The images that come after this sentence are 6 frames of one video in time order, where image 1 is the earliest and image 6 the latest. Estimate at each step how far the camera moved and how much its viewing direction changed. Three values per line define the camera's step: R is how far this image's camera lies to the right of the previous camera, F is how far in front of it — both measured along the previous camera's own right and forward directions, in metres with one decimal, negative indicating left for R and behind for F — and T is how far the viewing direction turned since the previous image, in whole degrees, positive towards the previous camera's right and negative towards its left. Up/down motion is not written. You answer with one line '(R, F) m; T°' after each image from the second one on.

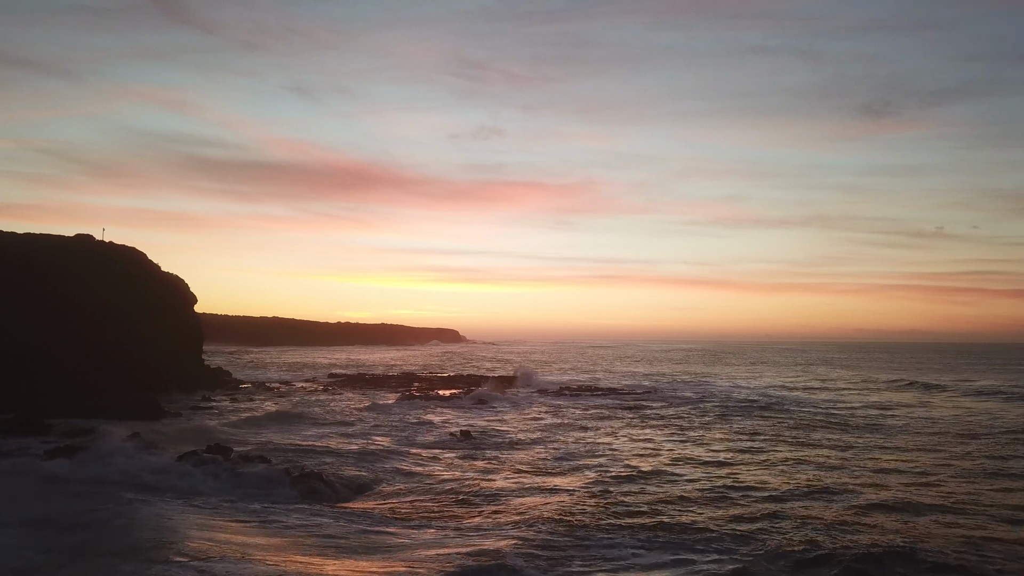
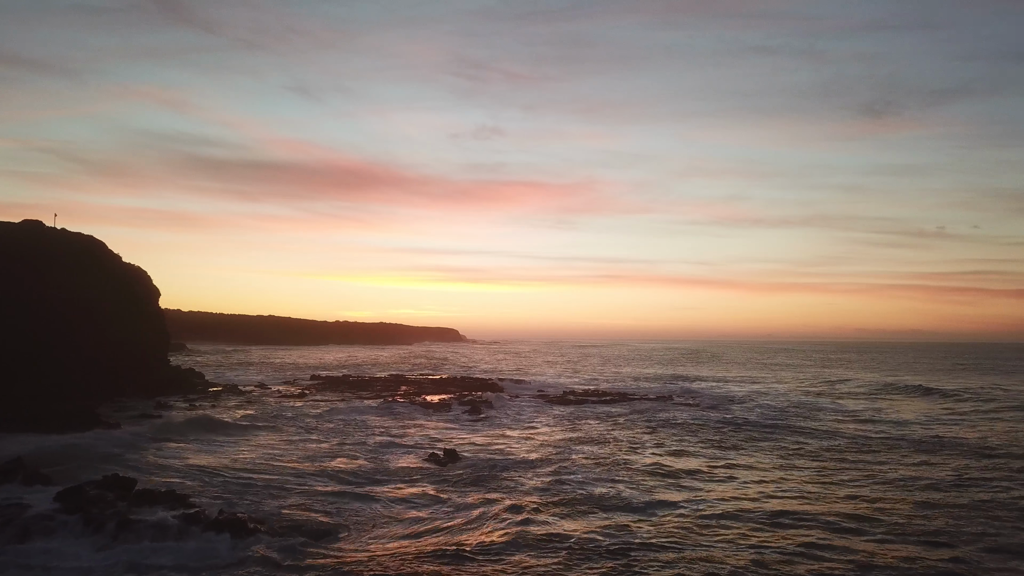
(+0.1, +3.2) m; 0°
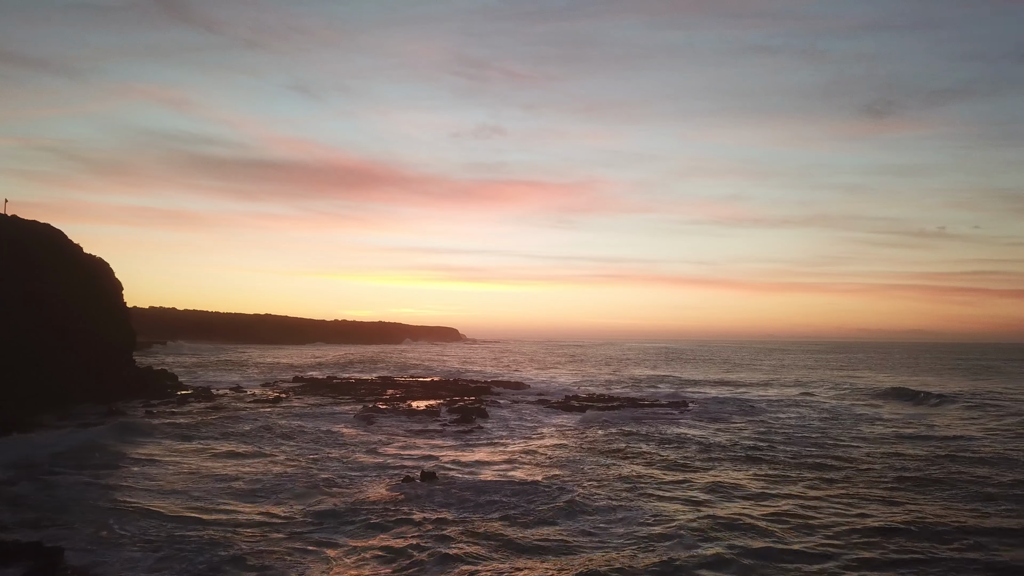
(+0.1, +2.7) m; 0°
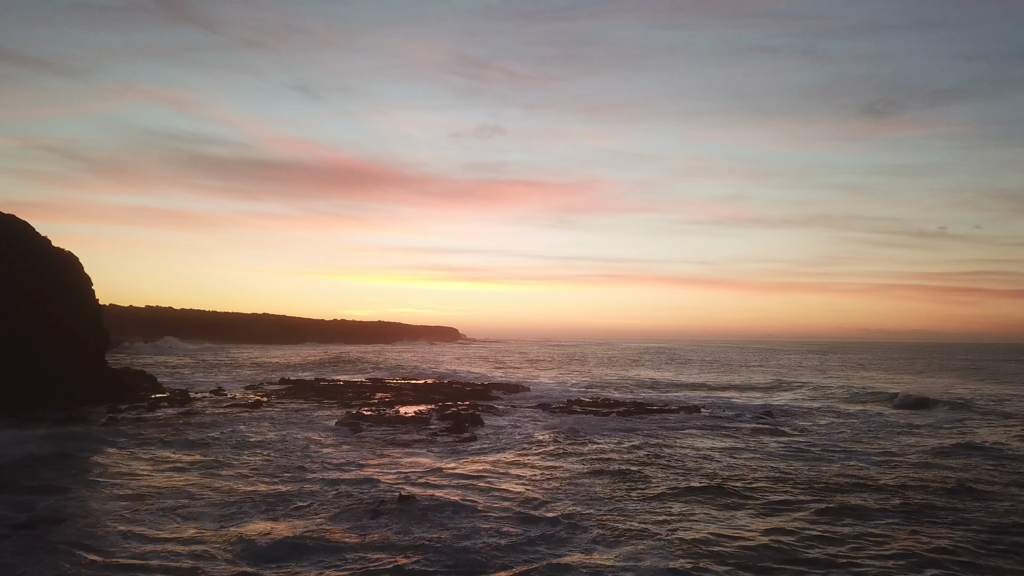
(+0.1, +1.8) m; 0°
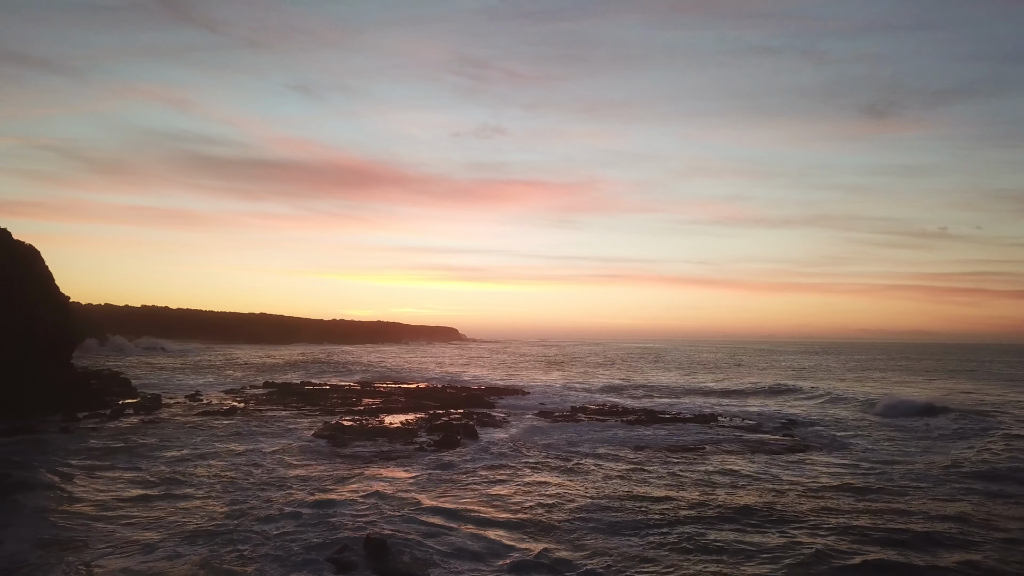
(+0.1, +2.0) m; 0°
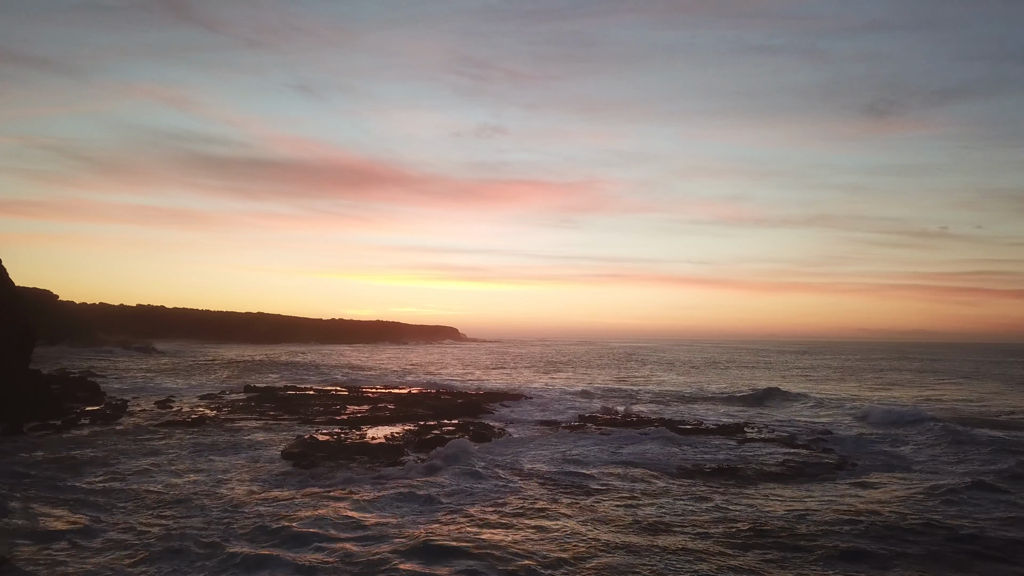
(0.0, +2.2) m; 0°
